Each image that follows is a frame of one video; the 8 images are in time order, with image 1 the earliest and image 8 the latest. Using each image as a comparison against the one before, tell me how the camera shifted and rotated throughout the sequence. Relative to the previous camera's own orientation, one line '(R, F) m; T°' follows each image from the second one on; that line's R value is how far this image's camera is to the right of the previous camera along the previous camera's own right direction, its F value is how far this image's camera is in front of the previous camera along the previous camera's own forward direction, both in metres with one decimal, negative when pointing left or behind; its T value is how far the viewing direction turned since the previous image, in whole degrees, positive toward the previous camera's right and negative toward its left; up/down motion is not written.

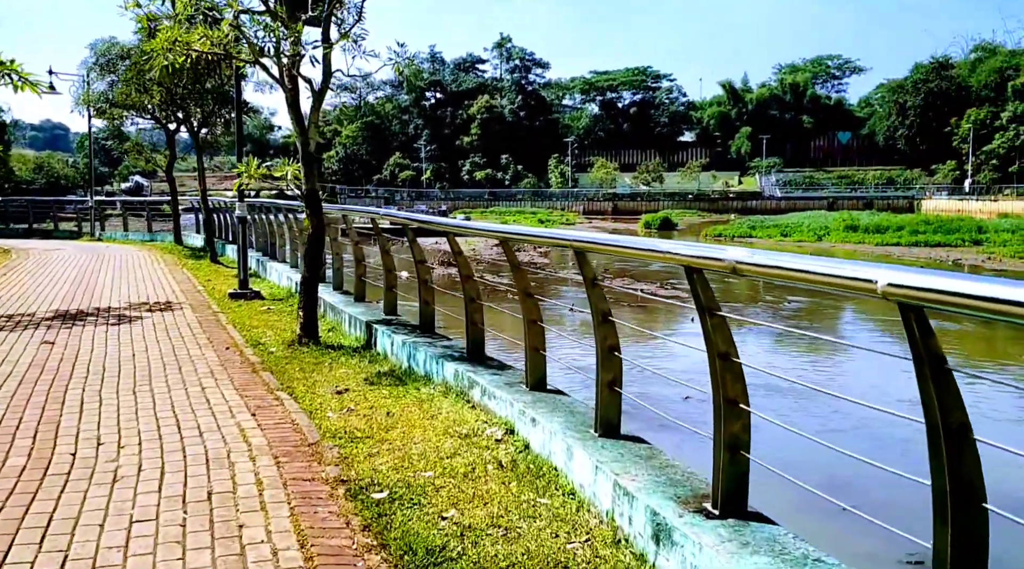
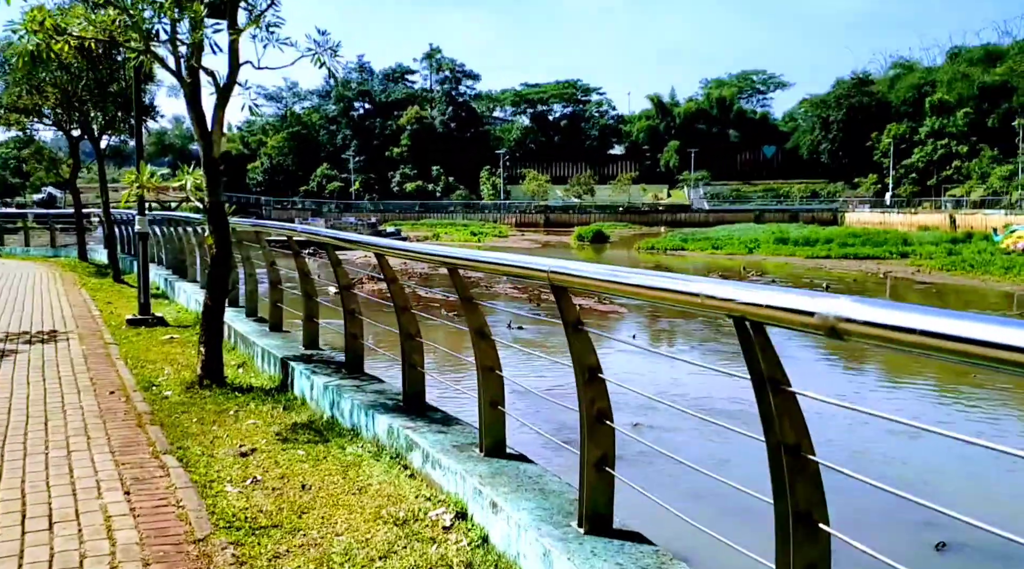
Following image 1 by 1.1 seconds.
(-0.1, +0.9) m; +4°
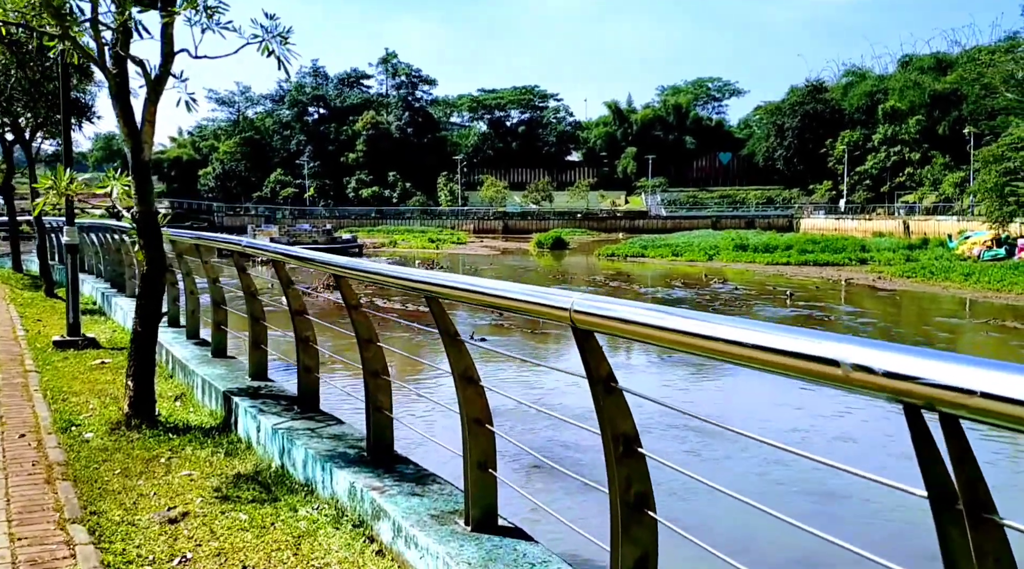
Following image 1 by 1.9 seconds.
(-0.1, +0.7) m; +2°
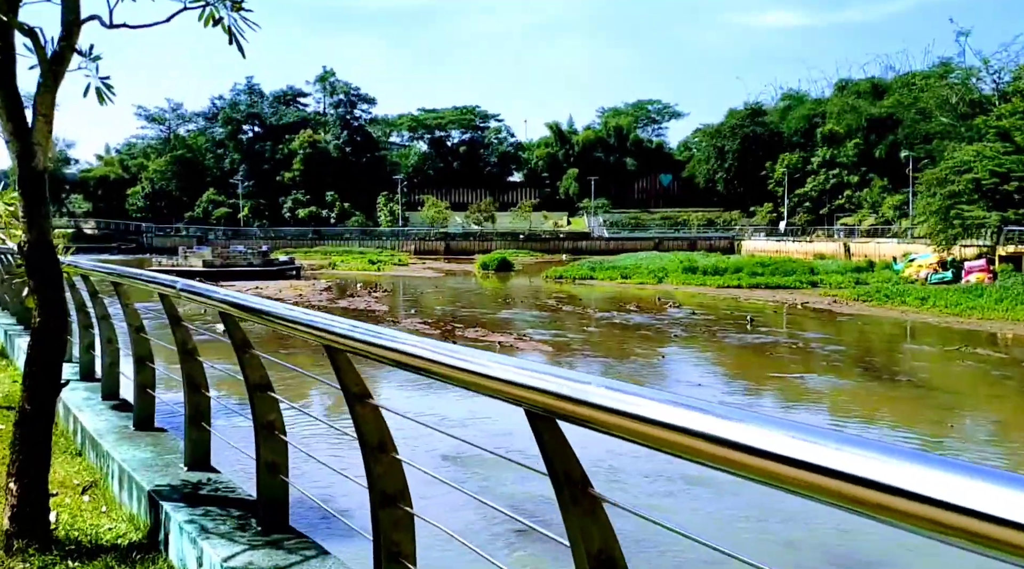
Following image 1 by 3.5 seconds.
(-0.3, +1.2) m; +4°
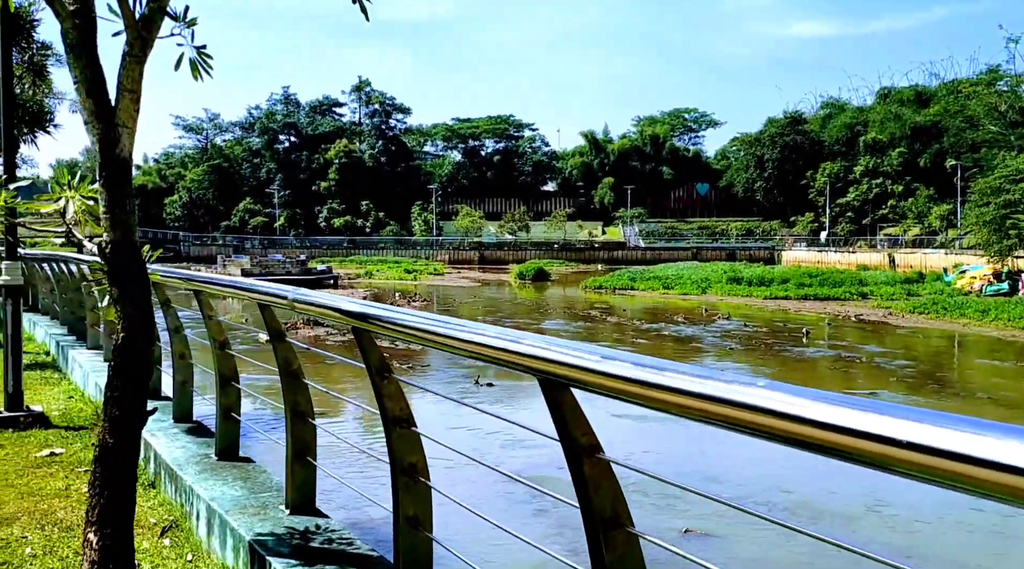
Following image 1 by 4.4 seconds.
(-0.4, +0.6) m; -2°
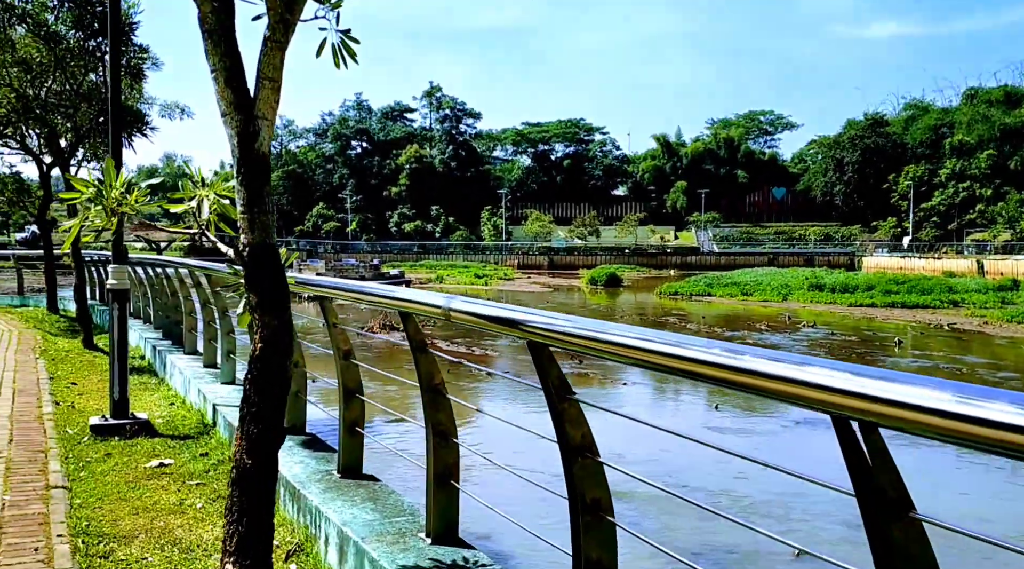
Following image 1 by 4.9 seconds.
(-0.3, +0.3) m; -4°
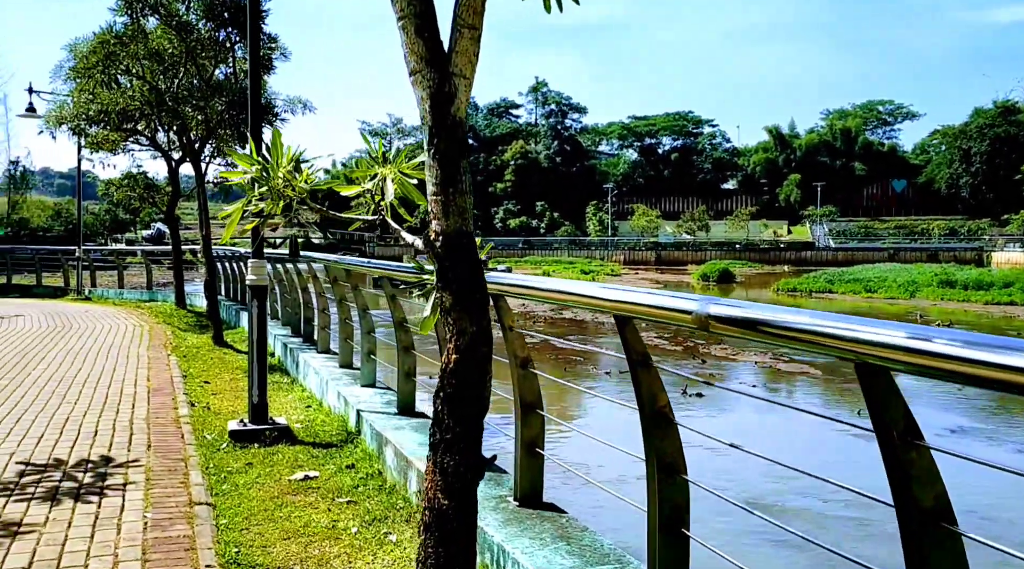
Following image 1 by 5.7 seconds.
(-0.3, +0.5) m; -6°
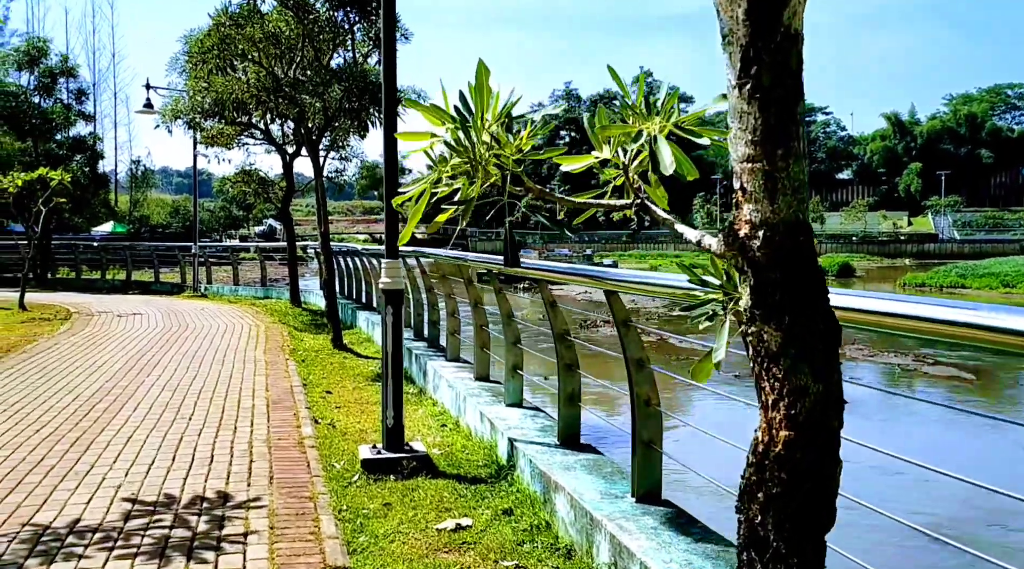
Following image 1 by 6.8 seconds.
(-0.3, +0.8) m; -6°
